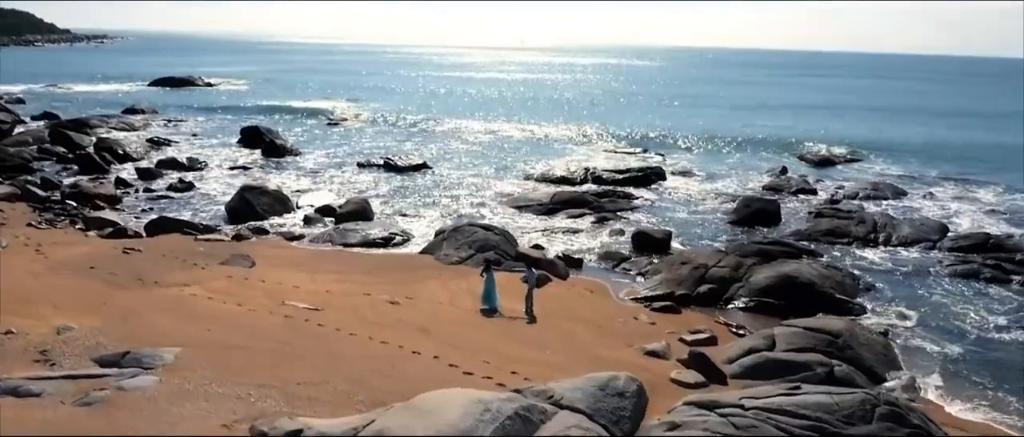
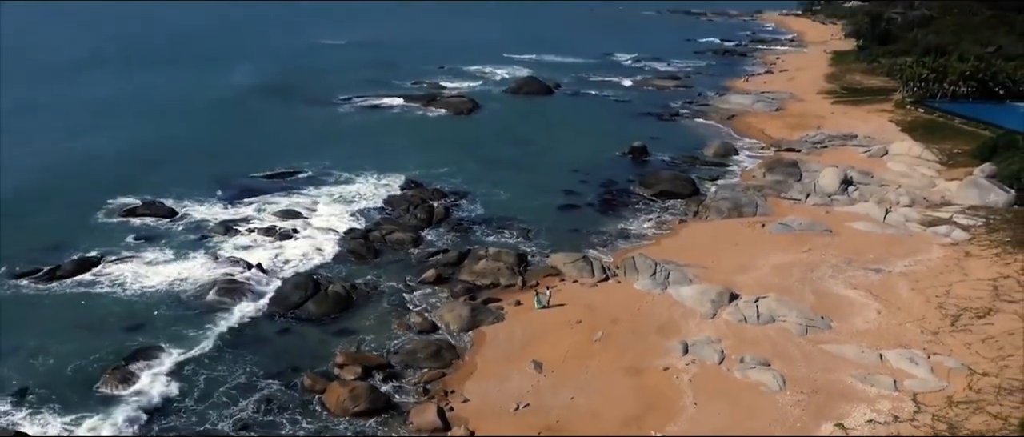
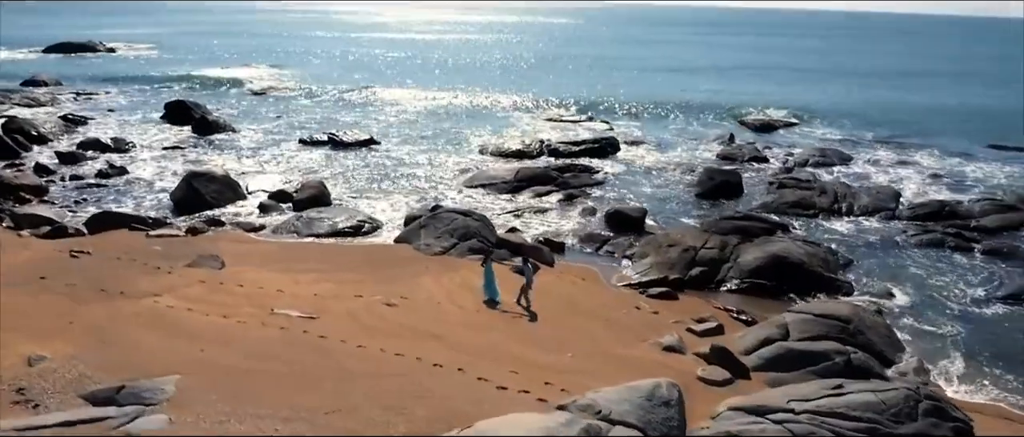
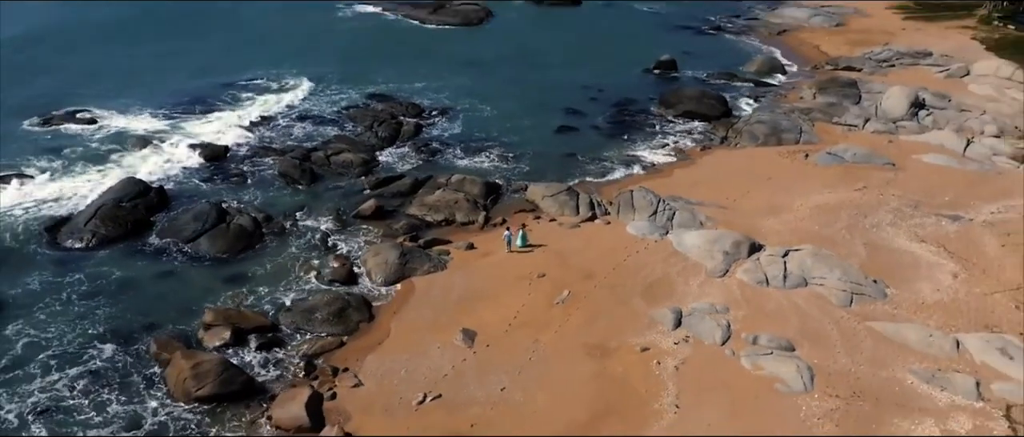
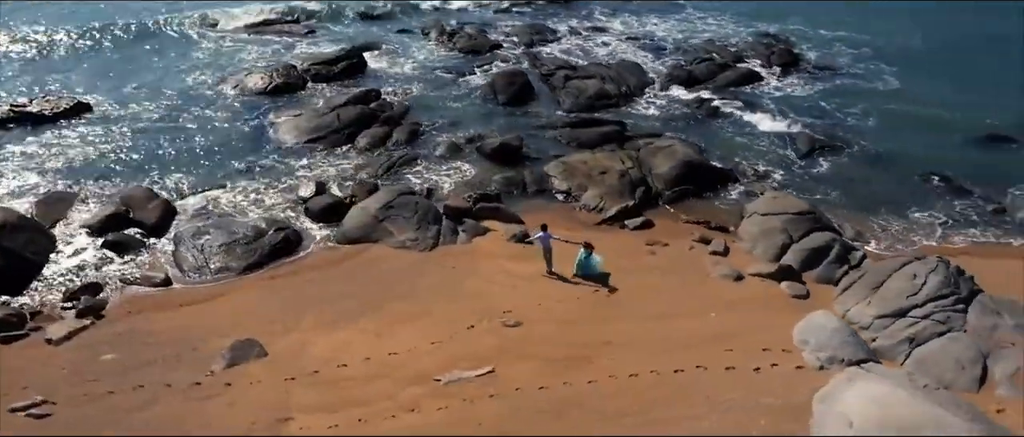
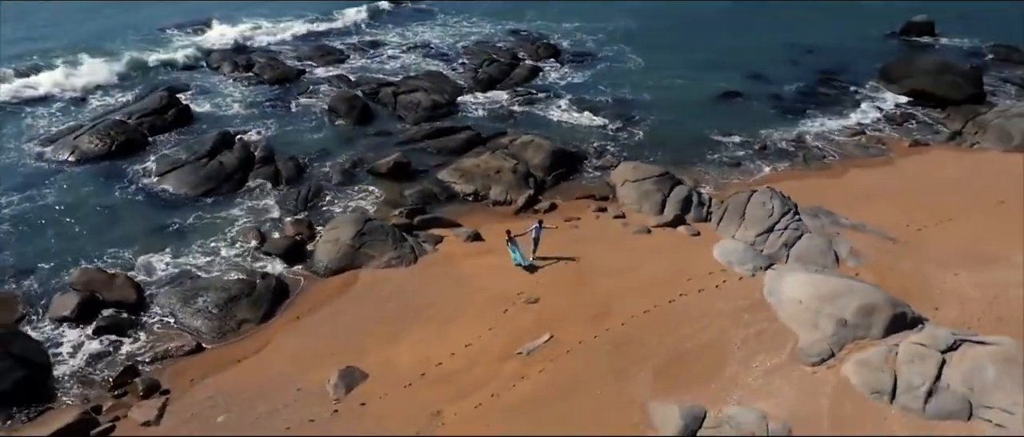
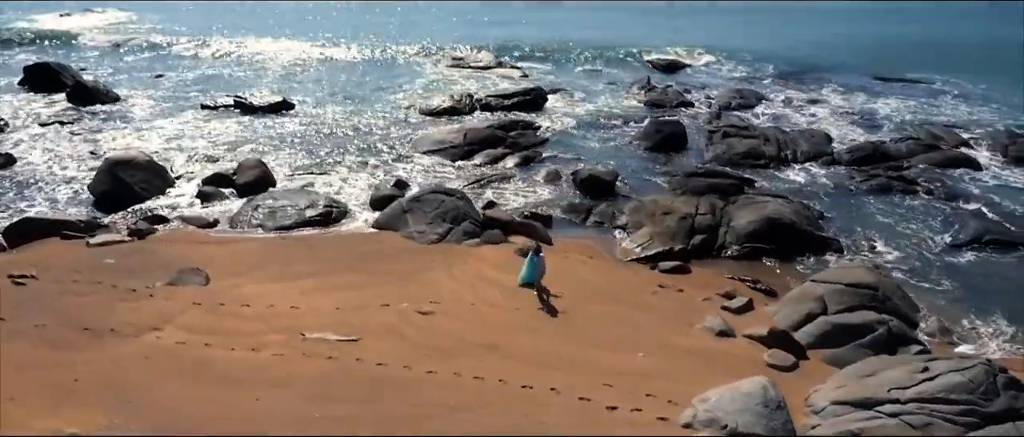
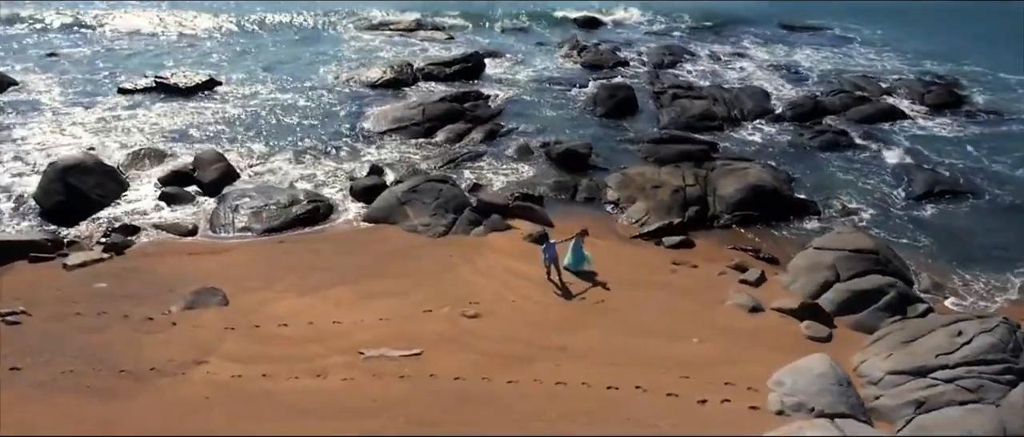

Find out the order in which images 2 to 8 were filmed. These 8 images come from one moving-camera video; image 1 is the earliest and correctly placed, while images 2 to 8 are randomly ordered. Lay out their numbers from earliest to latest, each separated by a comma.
3, 7, 8, 5, 6, 4, 2
